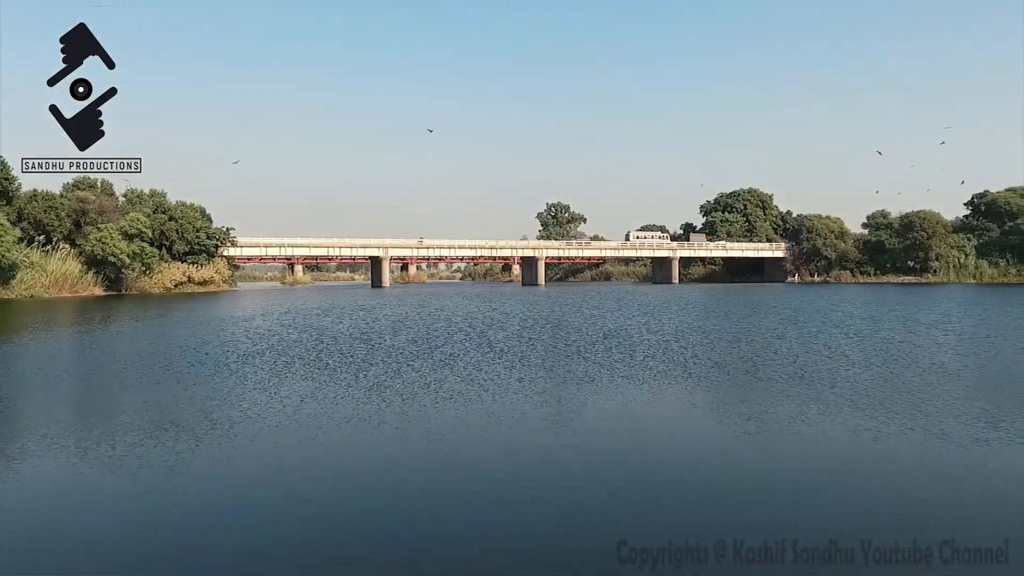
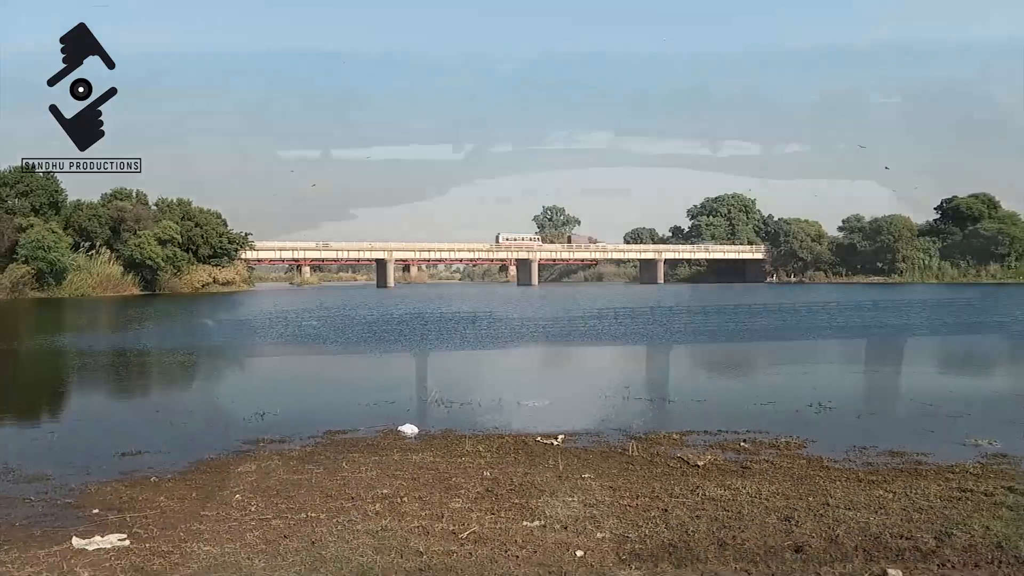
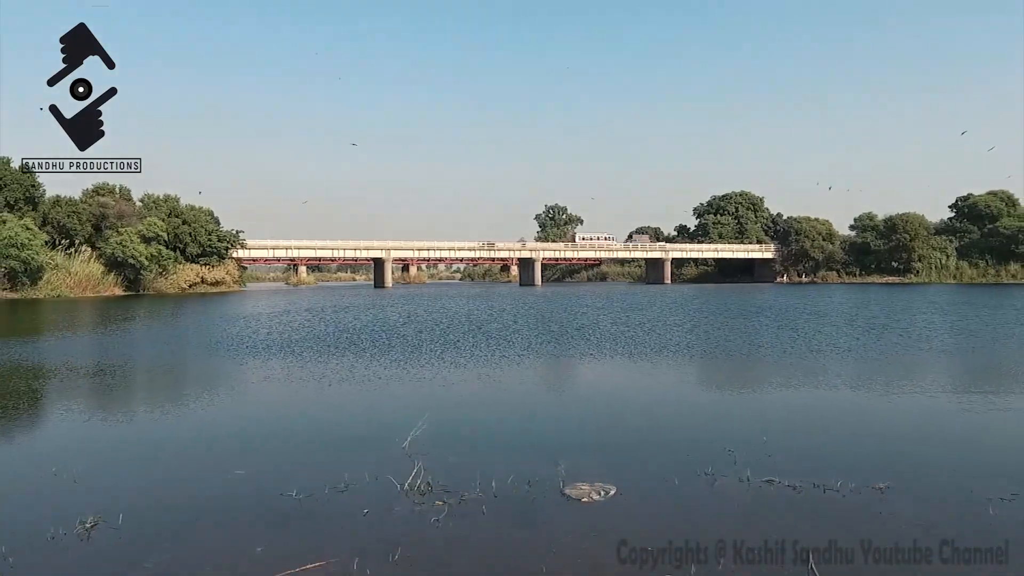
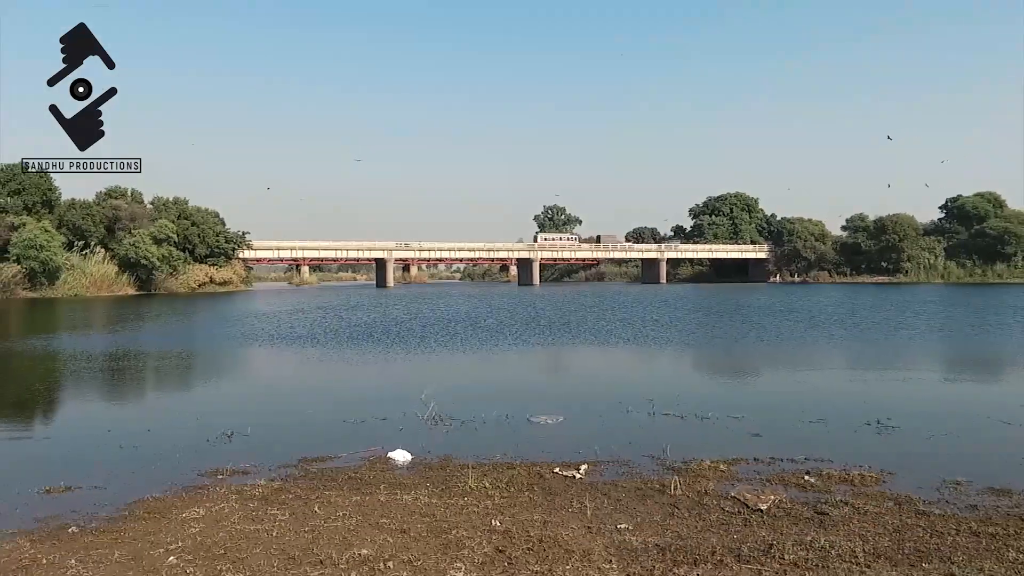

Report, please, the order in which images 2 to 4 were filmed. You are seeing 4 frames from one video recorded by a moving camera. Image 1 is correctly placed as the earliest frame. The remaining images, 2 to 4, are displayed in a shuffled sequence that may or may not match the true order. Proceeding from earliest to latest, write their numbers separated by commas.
3, 4, 2
